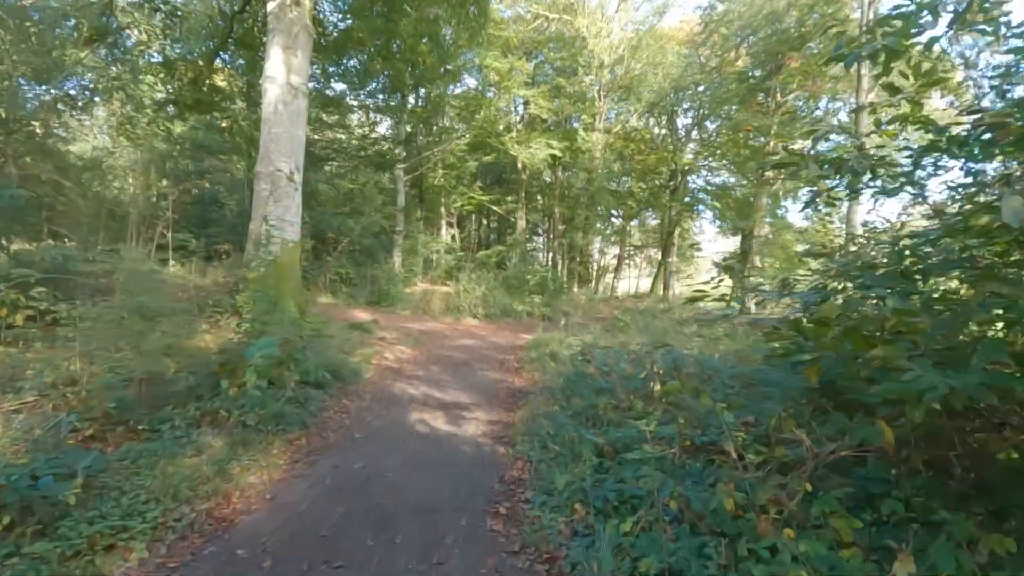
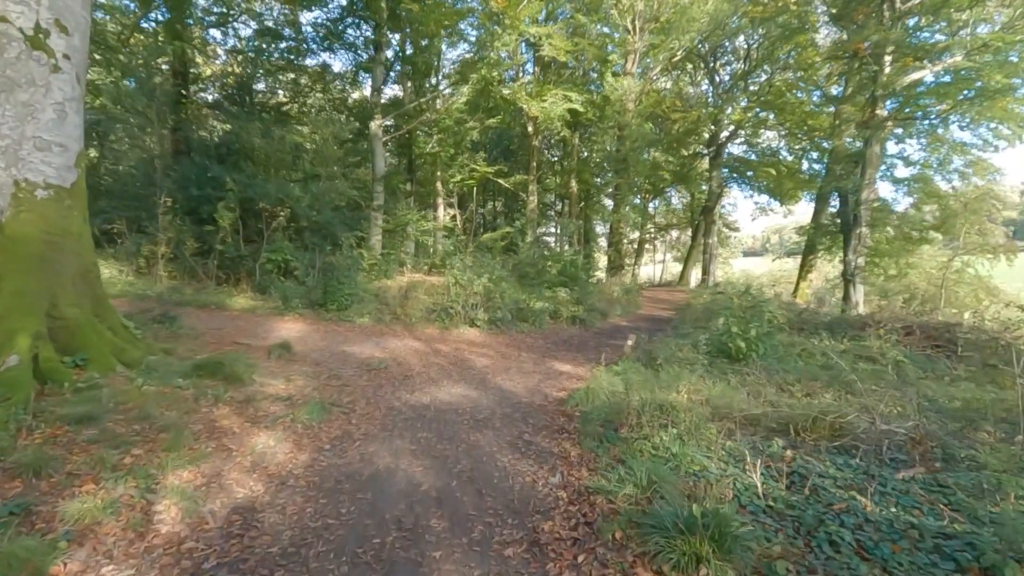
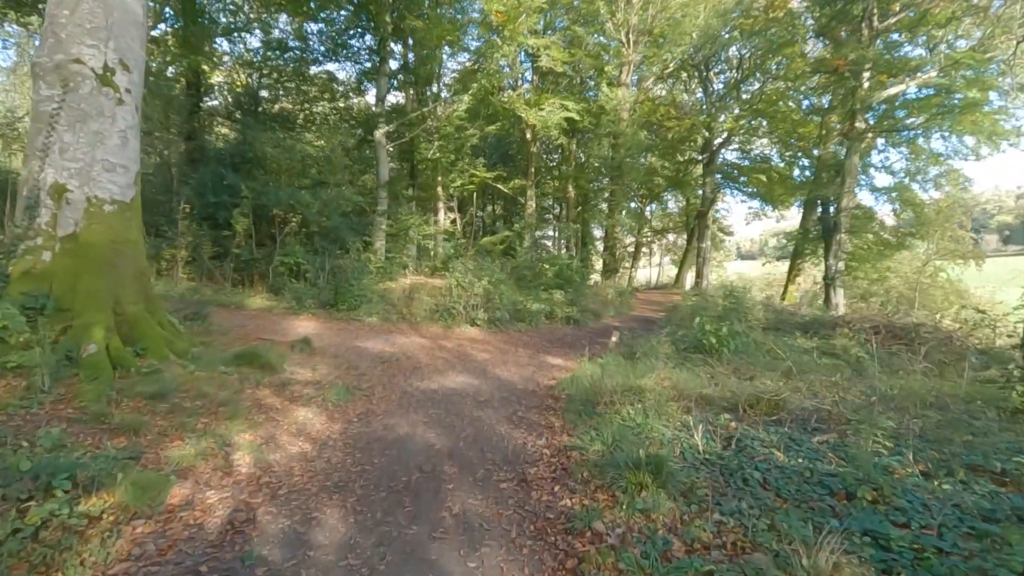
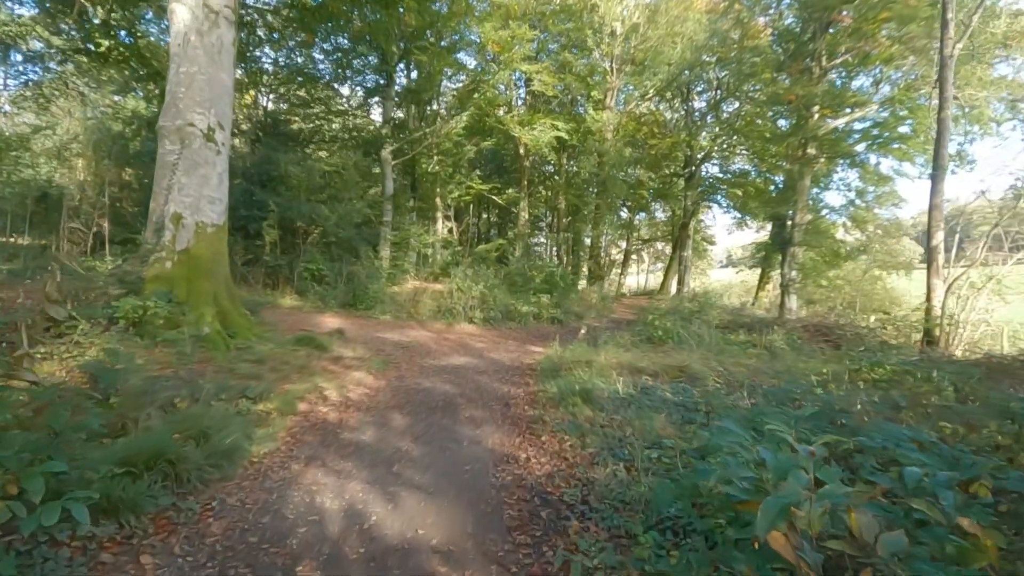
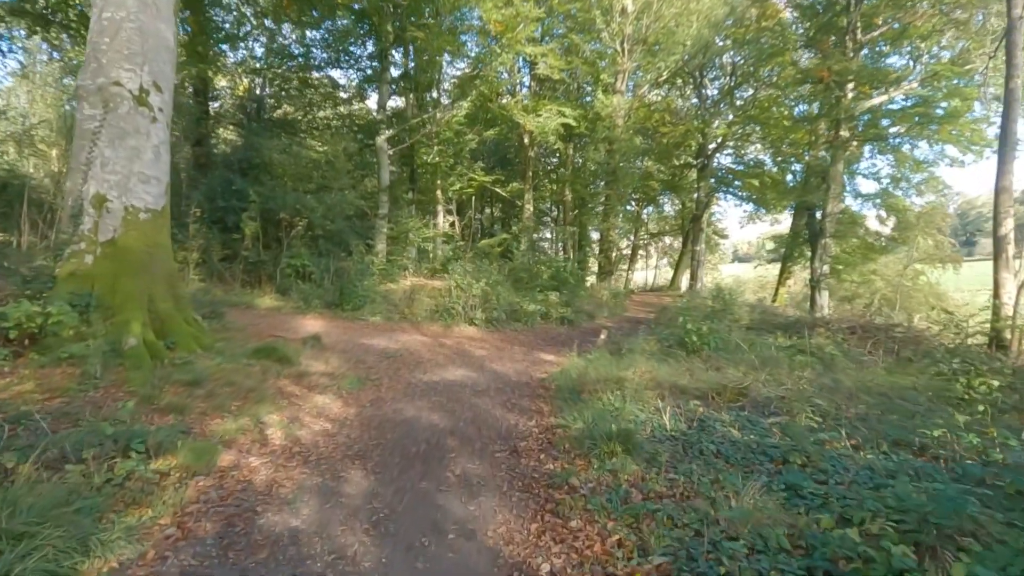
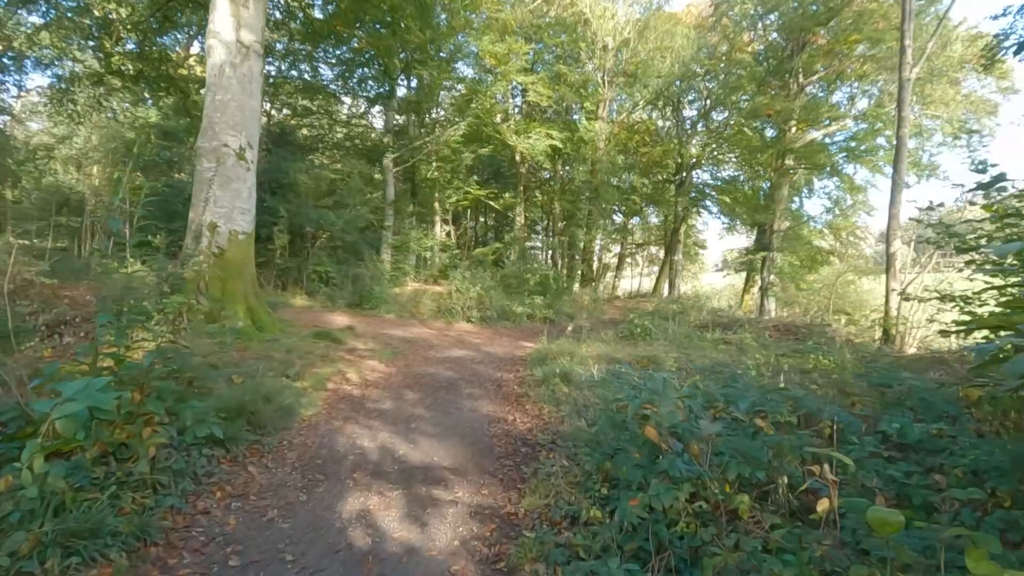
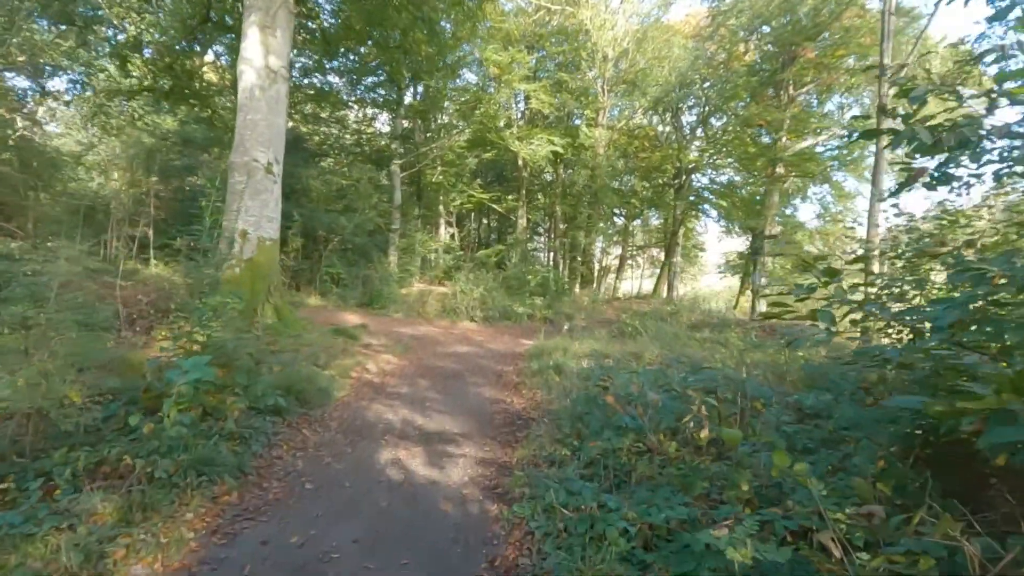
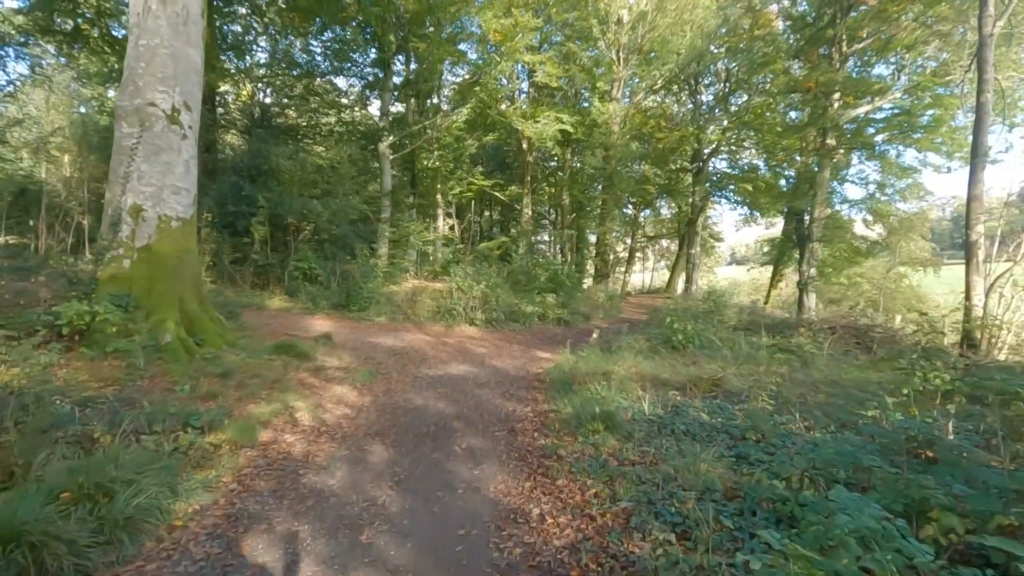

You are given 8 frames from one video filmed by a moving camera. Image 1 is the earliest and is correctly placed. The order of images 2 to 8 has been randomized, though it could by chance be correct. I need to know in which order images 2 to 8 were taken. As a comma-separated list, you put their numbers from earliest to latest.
7, 6, 4, 8, 5, 3, 2
